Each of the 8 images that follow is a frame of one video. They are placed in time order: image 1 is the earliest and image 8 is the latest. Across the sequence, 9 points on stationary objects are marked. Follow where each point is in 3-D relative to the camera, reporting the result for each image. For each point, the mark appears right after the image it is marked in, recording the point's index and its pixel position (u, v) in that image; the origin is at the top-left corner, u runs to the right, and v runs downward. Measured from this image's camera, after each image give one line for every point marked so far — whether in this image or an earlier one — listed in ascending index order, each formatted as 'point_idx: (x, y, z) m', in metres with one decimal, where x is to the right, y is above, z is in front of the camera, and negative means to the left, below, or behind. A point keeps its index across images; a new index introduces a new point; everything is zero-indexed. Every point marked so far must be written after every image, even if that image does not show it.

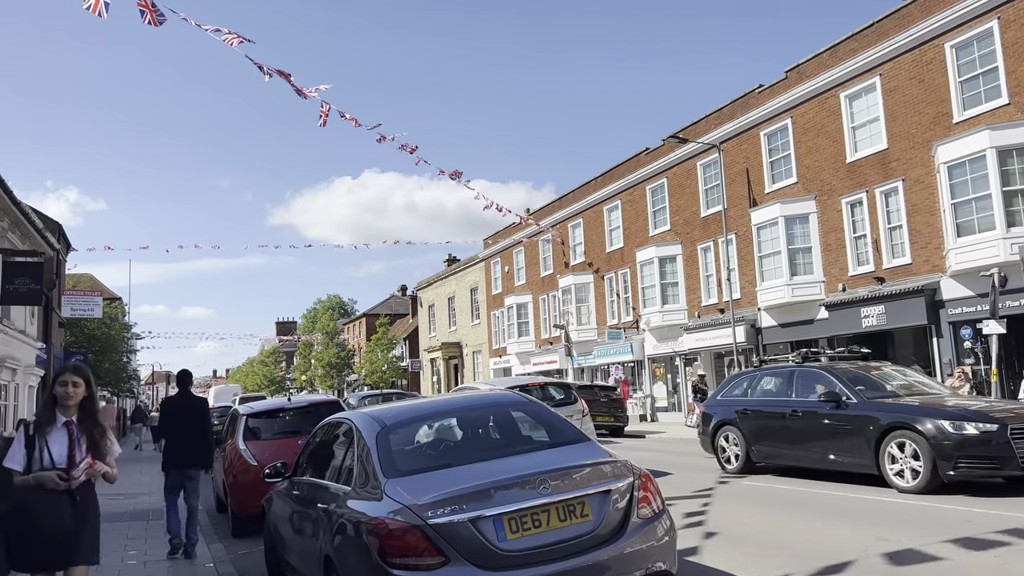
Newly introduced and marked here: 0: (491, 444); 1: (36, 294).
0: (-0.2, -1.0, +5.1) m
1: (-8.5, -0.1, +14.3) m
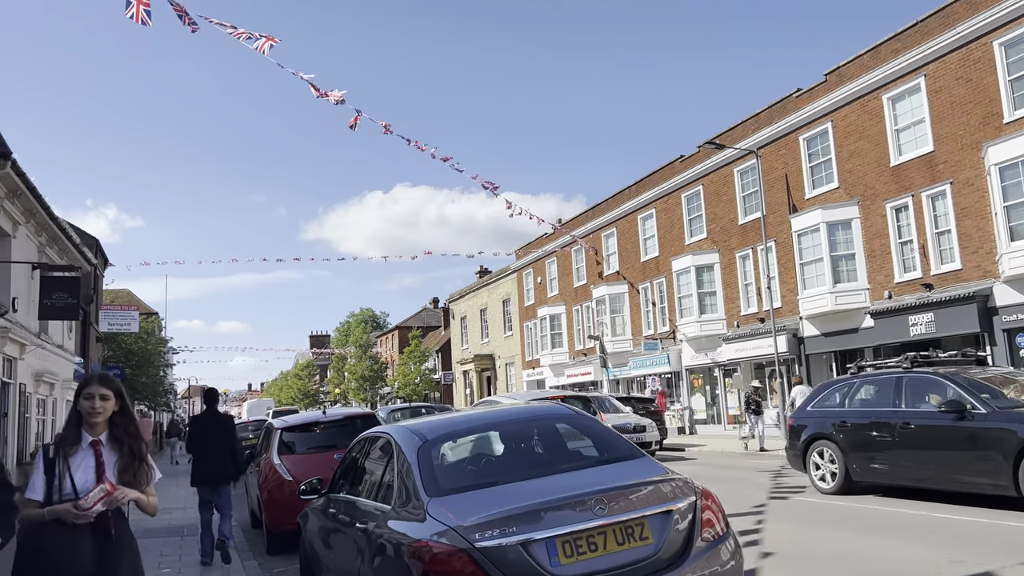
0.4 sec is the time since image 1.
0: (+0.1, -1.0, +4.8) m
1: (-7.8, -0.4, +14.3) m
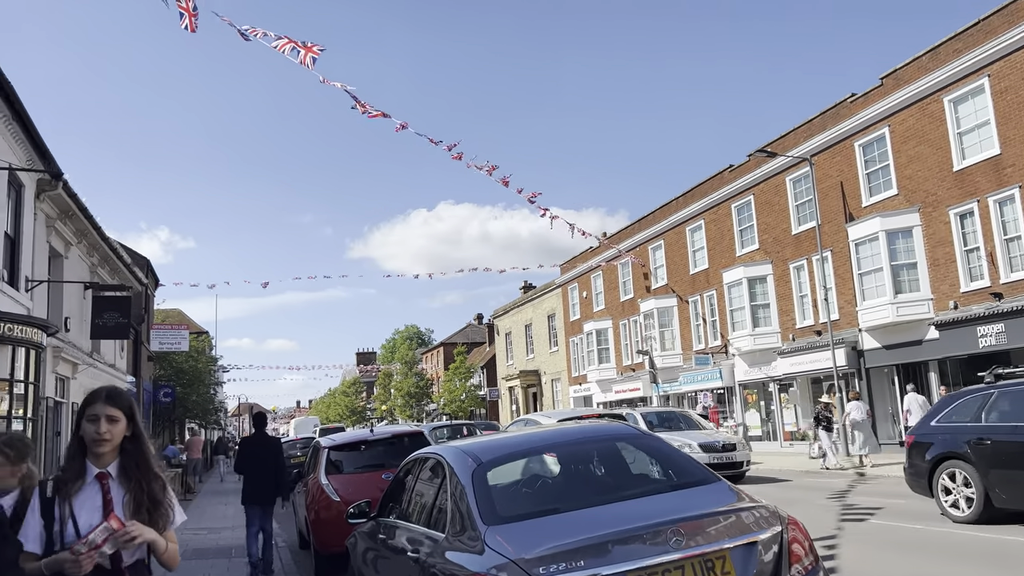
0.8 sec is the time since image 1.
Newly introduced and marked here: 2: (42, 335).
0: (+0.5, -1.1, +4.4) m
1: (-7.0, -0.7, +14.3) m
2: (-5.7, -0.6, +9.7) m
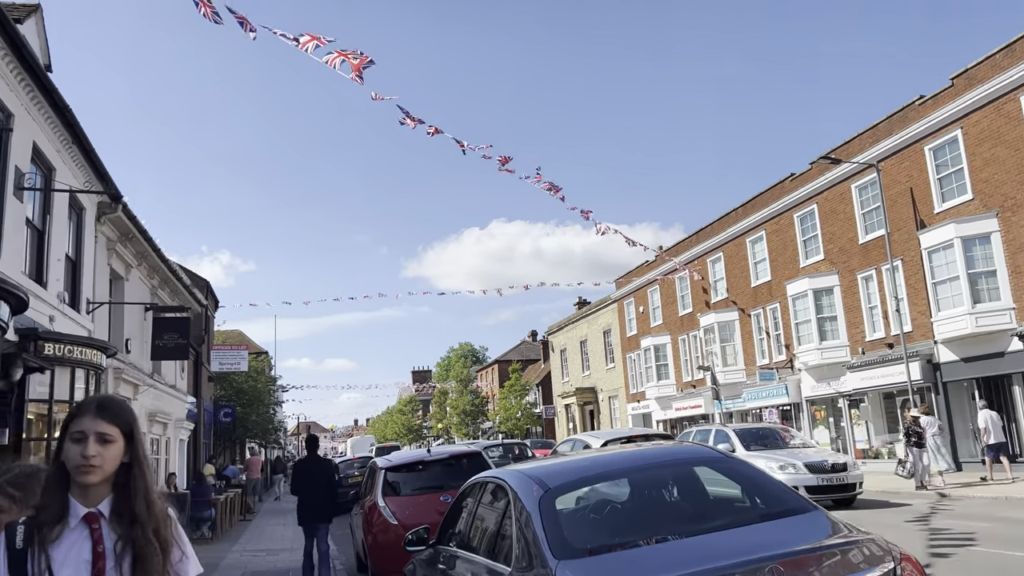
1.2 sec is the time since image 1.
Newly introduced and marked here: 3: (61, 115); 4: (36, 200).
0: (+0.8, -1.1, +4.0) m
1: (-5.9, -1.1, +14.4) m
2: (-5.0, -0.9, +9.7) m
3: (-5.1, +2.0, +9.0) m
4: (-5.3, +1.0, +8.9) m
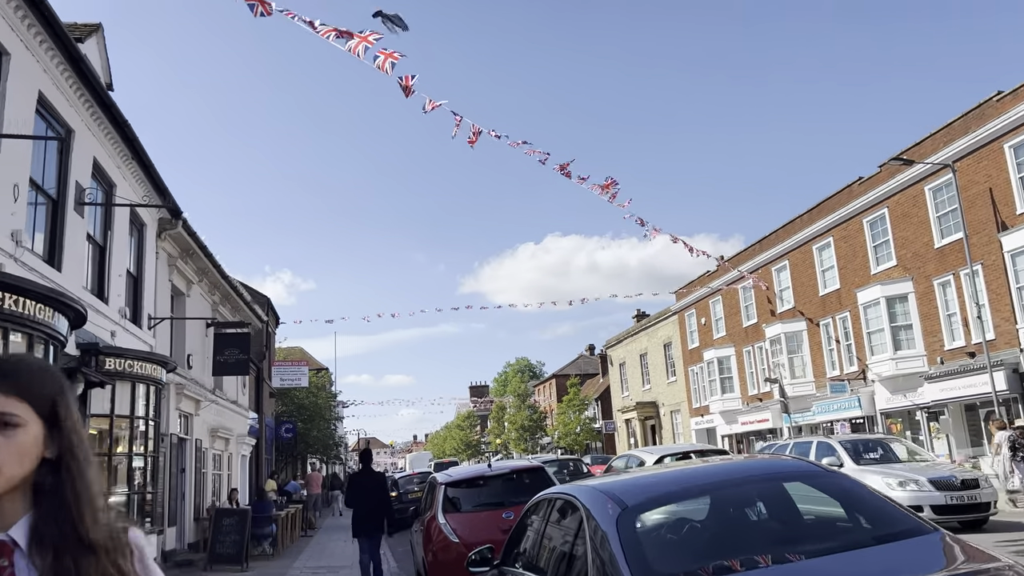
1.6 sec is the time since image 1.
0: (+1.2, -1.1, +3.6) m
1: (-4.9, -1.4, +14.4) m
2: (-4.2, -1.0, +9.7) m
3: (-4.4, +1.8, +9.0) m
4: (-4.7, +0.8, +9.0) m
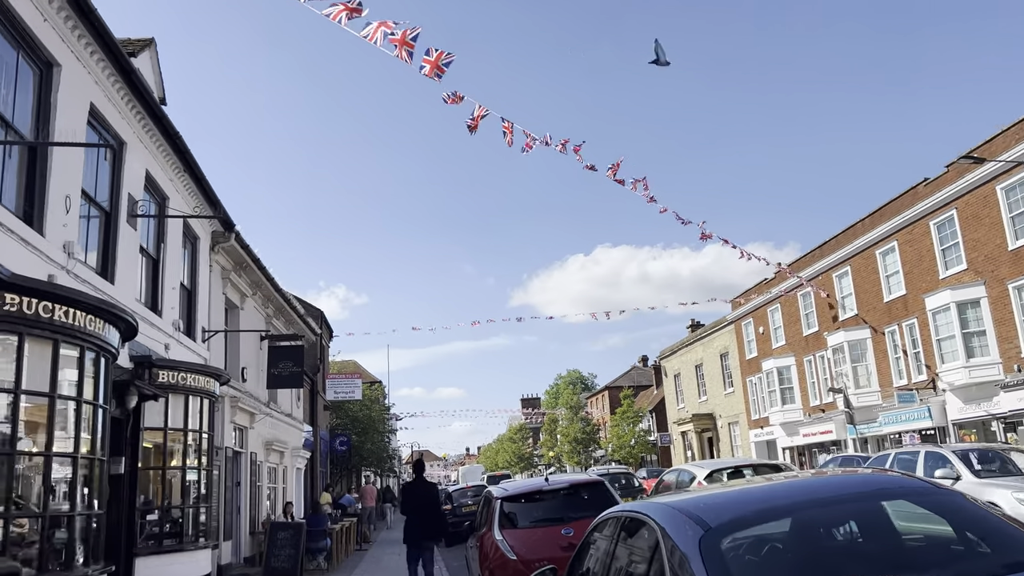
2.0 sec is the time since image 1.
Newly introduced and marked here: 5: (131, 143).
0: (+1.5, -1.1, +3.2) m
1: (-3.9, -1.6, +14.4) m
2: (-3.6, -1.2, +9.7) m
3: (-3.8, +1.6, +9.0) m
4: (-4.1, +0.7, +9.0) m
5: (-3.9, +1.5, +8.2) m
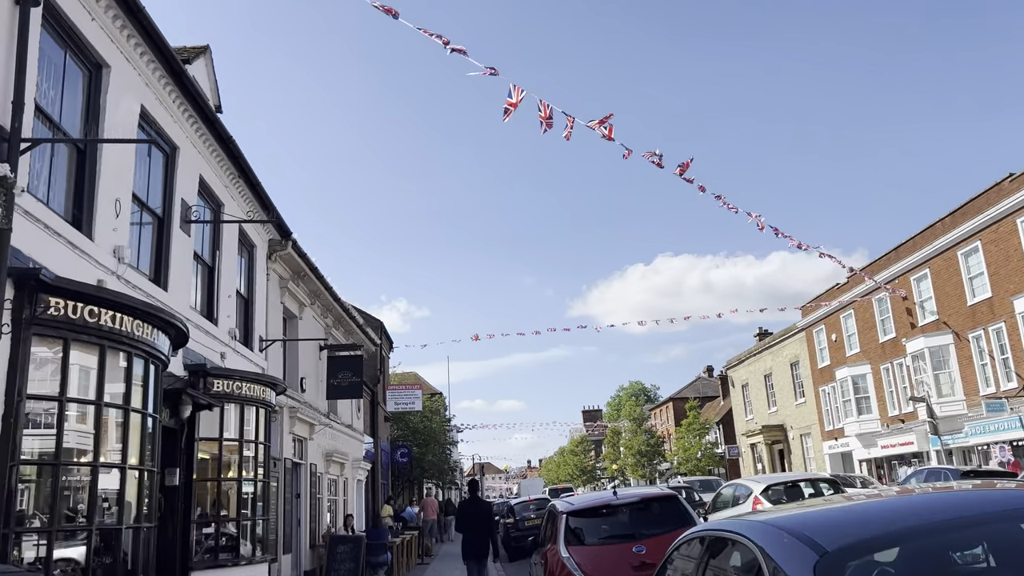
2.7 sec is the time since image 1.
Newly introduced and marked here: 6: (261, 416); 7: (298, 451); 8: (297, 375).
0: (+1.7, -1.0, +2.6) m
1: (-2.8, -1.8, +14.2) m
2: (-2.8, -1.3, +9.4) m
3: (-3.2, +1.6, +8.9) m
4: (-3.4, +0.6, +8.8) m
5: (-3.3, +1.4, +8.1) m
6: (-2.9, -1.5, +9.1) m
7: (-3.4, -2.6, +12.8) m
8: (-3.5, -1.4, +12.9) m
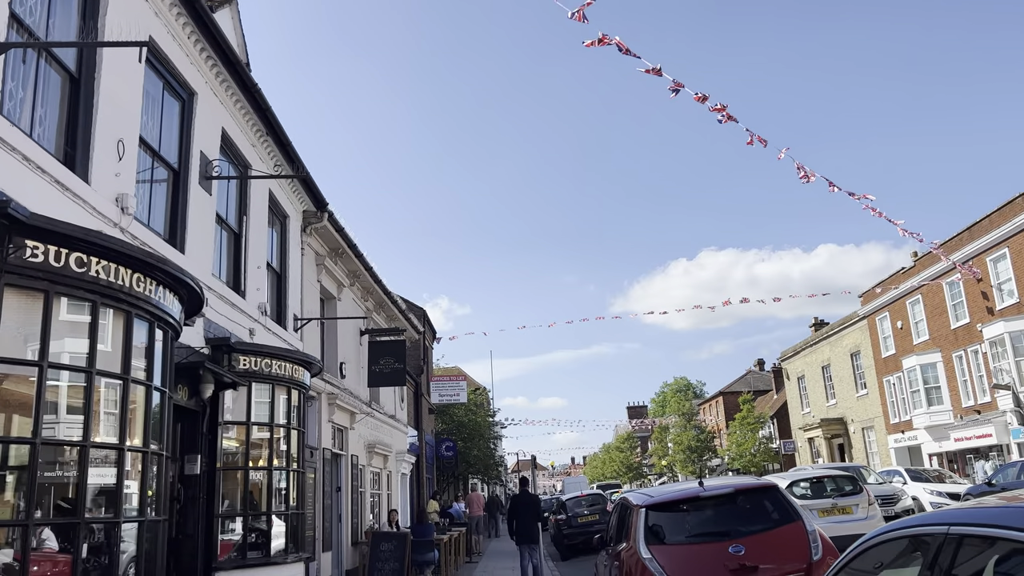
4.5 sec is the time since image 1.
0: (+2.0, -0.7, +1.5) m
1: (-1.9, -1.4, +13.3) m
2: (-2.2, -0.9, +8.5) m
3: (-2.6, +1.9, +8.0) m
4: (-2.8, +0.9, +7.9) m
5: (-2.8, +1.7, +7.2) m
6: (-2.2, -1.1, +8.2) m
7: (-2.6, -2.3, +11.9) m
8: (-2.7, -1.1, +12.0) m
